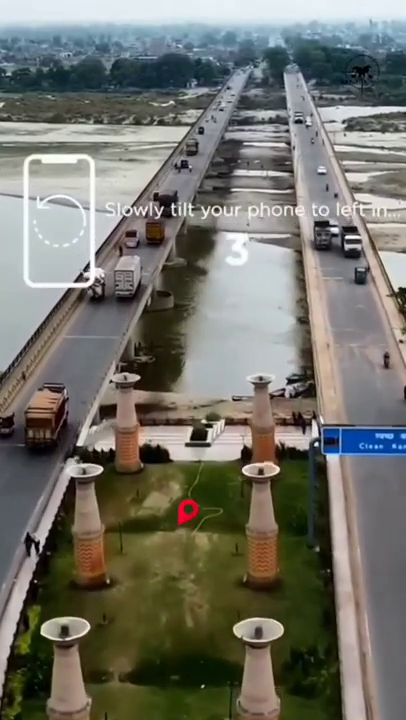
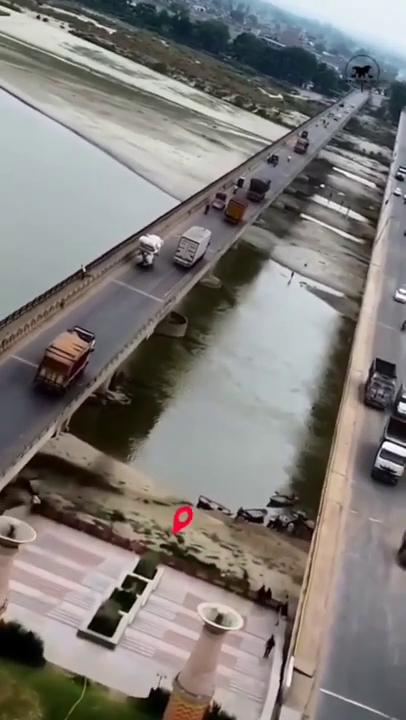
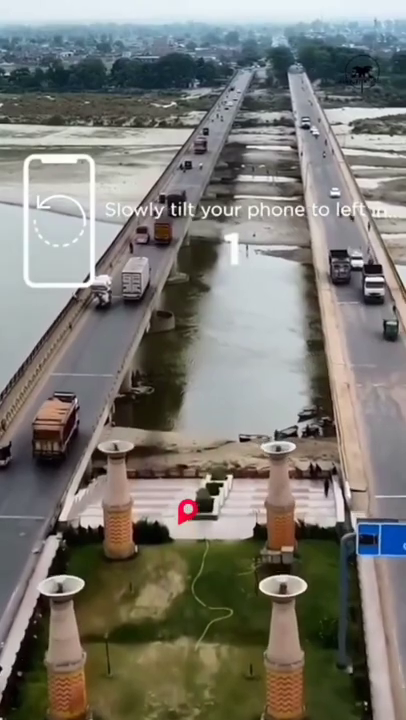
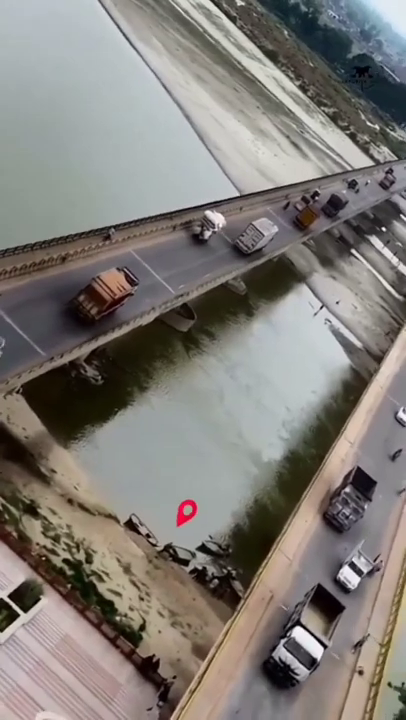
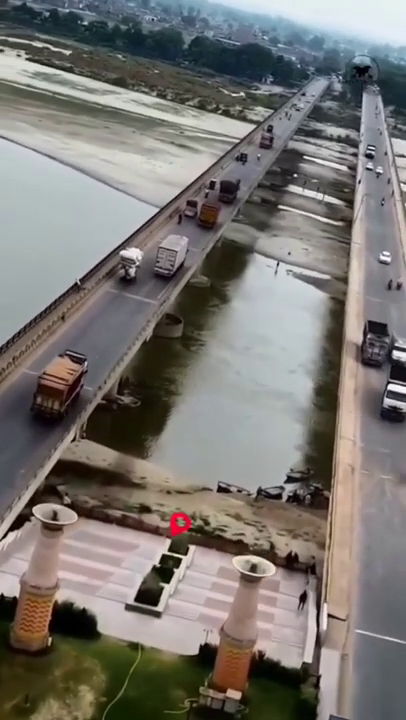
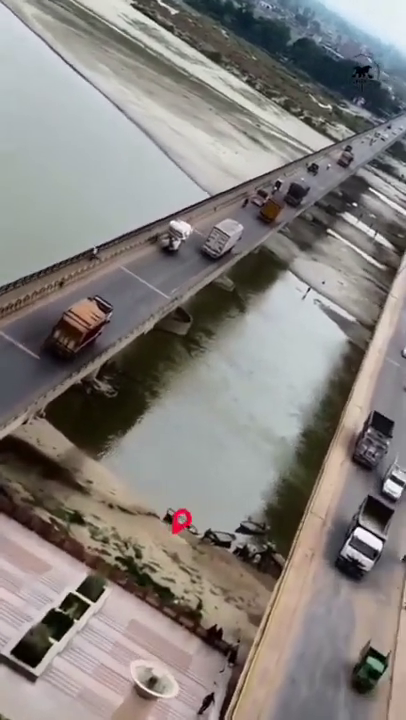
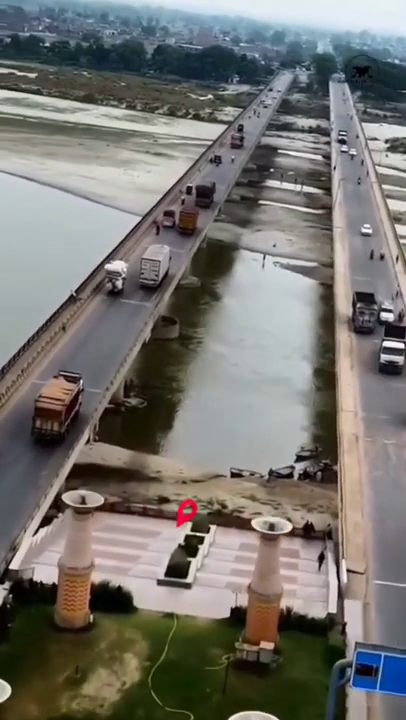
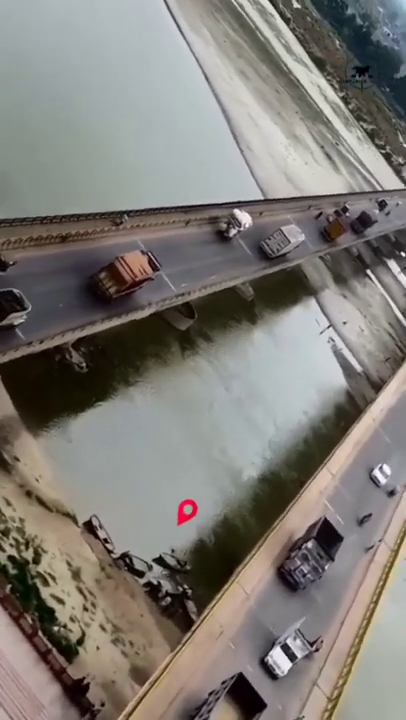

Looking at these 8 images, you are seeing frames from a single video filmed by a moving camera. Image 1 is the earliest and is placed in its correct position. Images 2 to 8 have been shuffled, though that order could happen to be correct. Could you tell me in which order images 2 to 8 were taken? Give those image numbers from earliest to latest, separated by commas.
3, 7, 5, 2, 6, 4, 8
